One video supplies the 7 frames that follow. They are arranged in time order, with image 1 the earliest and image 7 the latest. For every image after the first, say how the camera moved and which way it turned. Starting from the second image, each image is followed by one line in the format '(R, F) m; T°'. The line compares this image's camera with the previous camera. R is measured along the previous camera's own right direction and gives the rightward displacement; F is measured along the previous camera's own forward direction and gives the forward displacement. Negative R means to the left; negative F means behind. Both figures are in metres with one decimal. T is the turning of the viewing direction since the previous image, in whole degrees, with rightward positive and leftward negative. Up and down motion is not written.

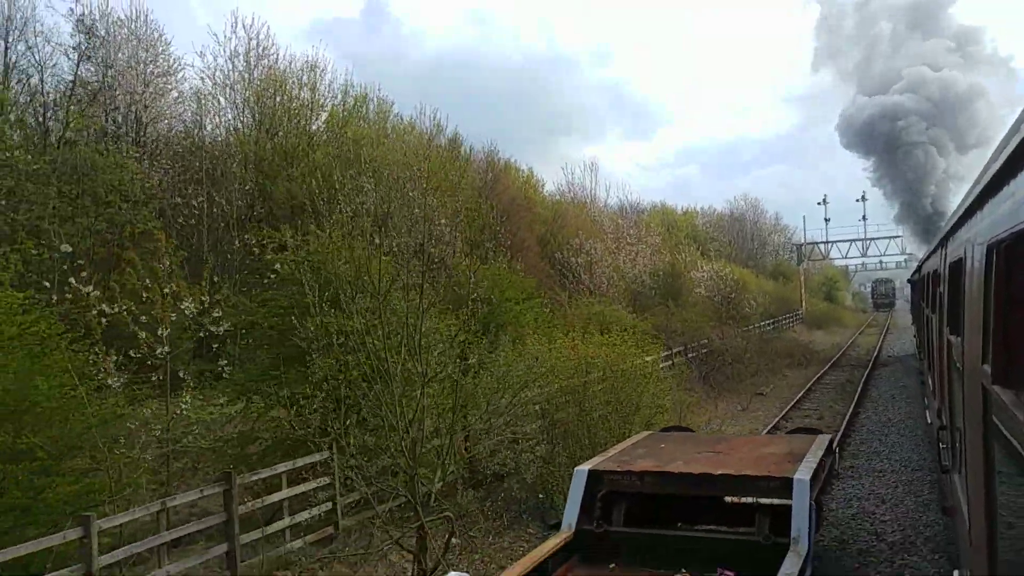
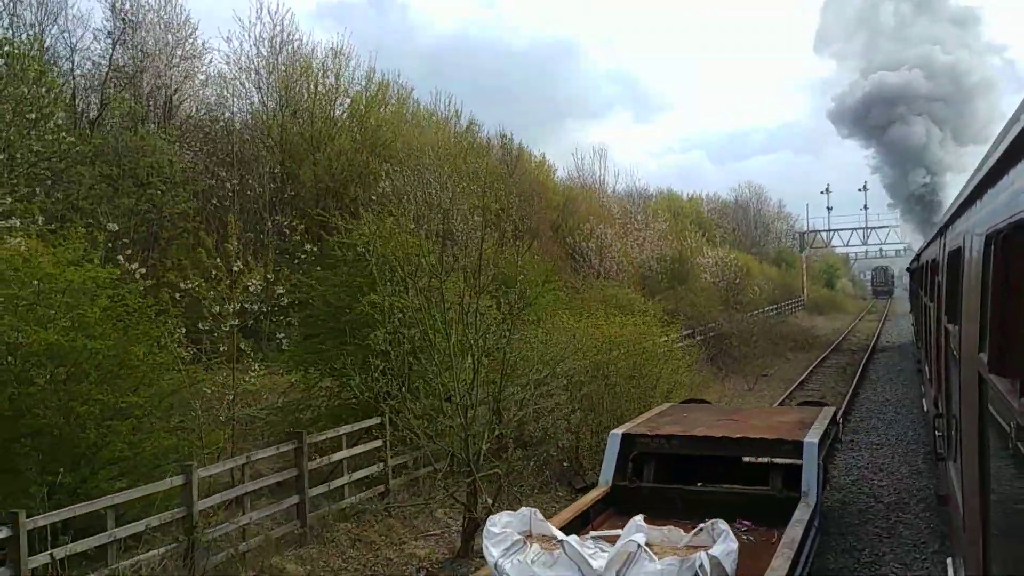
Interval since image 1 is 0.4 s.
(-0.4, -0.8) m; 0°
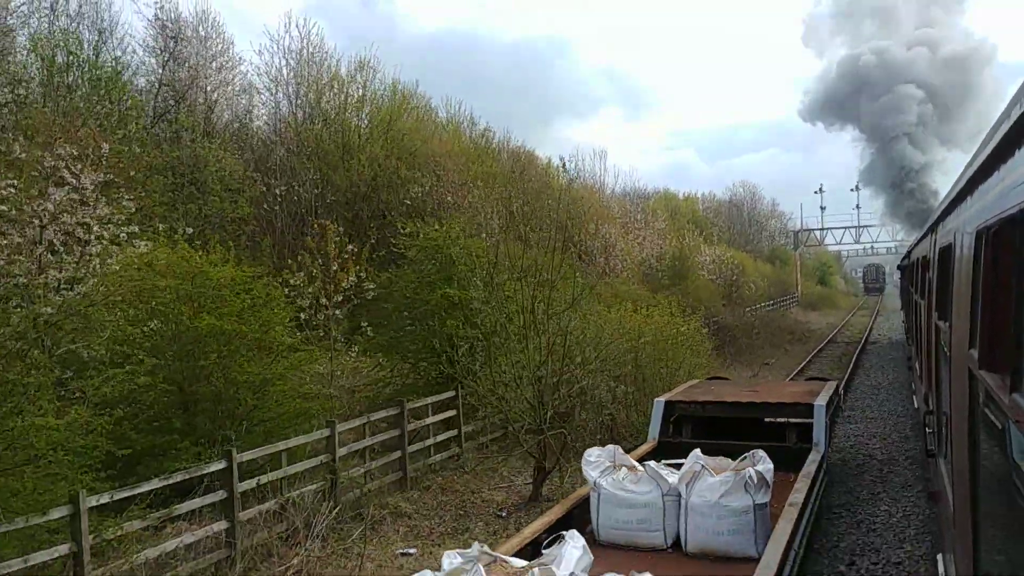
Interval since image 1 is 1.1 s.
(-0.7, -1.7) m; +1°
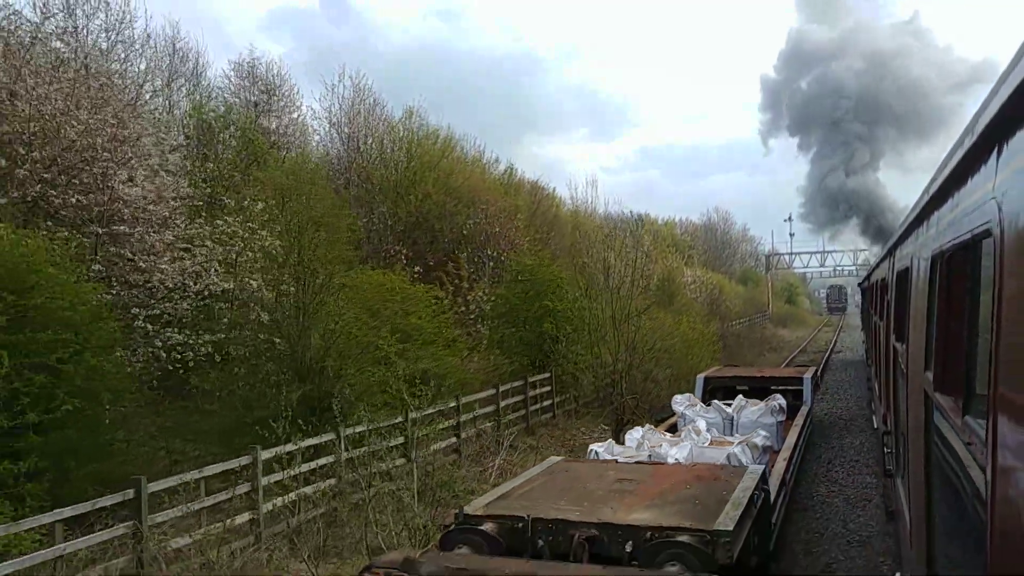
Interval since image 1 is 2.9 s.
(-1.9, -4.5) m; +2°
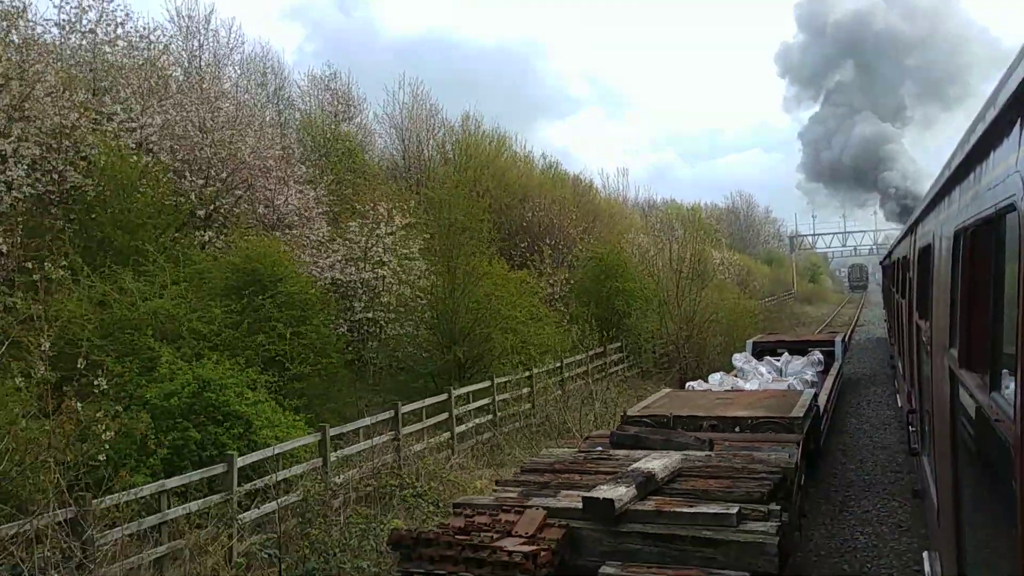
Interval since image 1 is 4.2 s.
(-1.1, -3.0) m; -1°
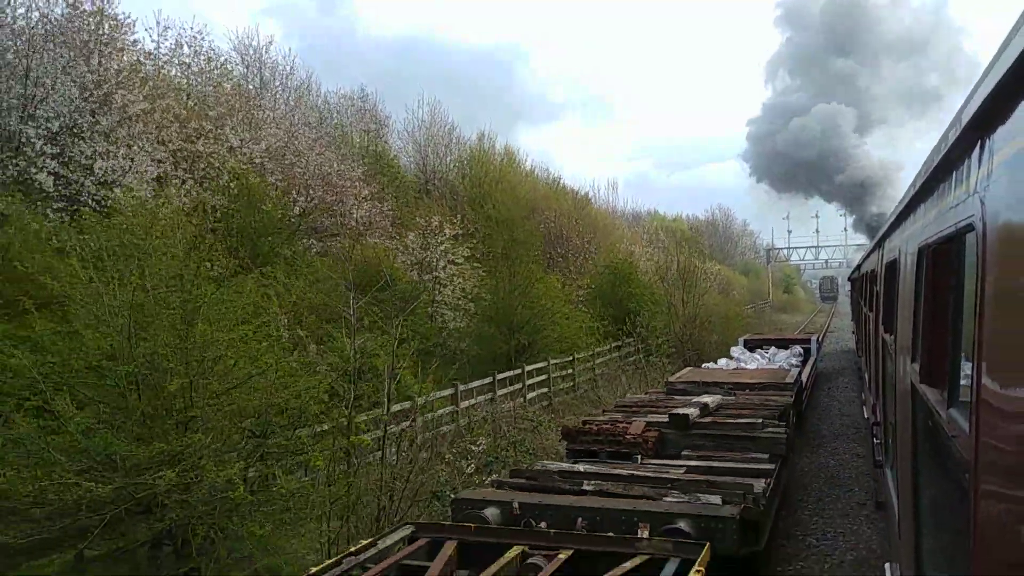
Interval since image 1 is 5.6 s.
(-1.3, -3.3) m; +2°
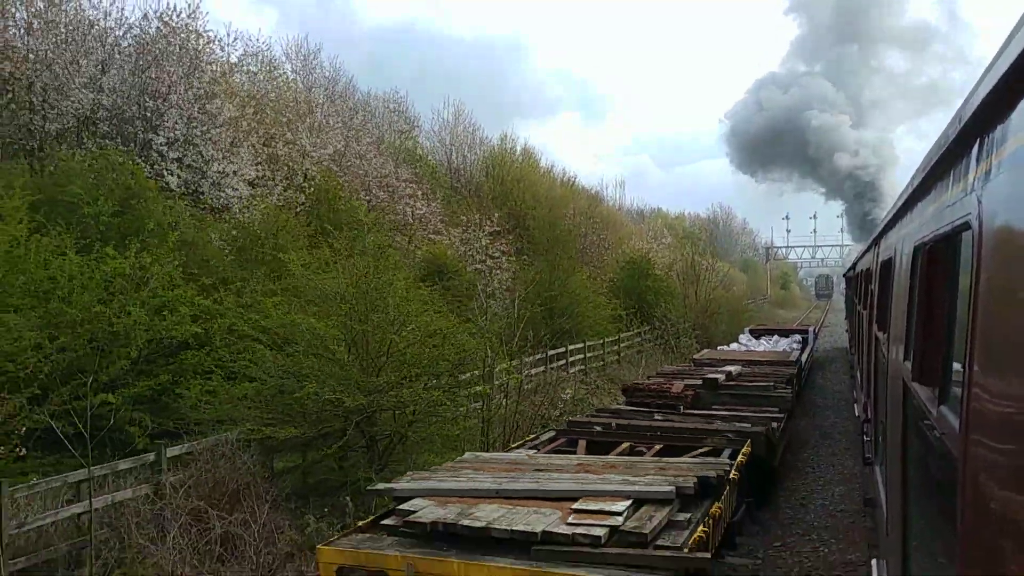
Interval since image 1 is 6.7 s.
(-0.9, -2.5) m; 0°
